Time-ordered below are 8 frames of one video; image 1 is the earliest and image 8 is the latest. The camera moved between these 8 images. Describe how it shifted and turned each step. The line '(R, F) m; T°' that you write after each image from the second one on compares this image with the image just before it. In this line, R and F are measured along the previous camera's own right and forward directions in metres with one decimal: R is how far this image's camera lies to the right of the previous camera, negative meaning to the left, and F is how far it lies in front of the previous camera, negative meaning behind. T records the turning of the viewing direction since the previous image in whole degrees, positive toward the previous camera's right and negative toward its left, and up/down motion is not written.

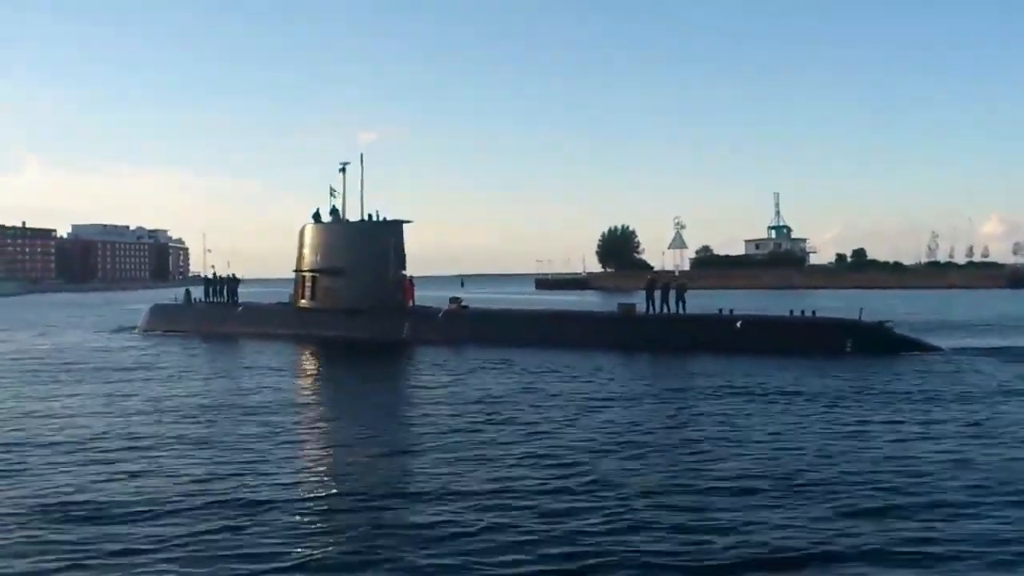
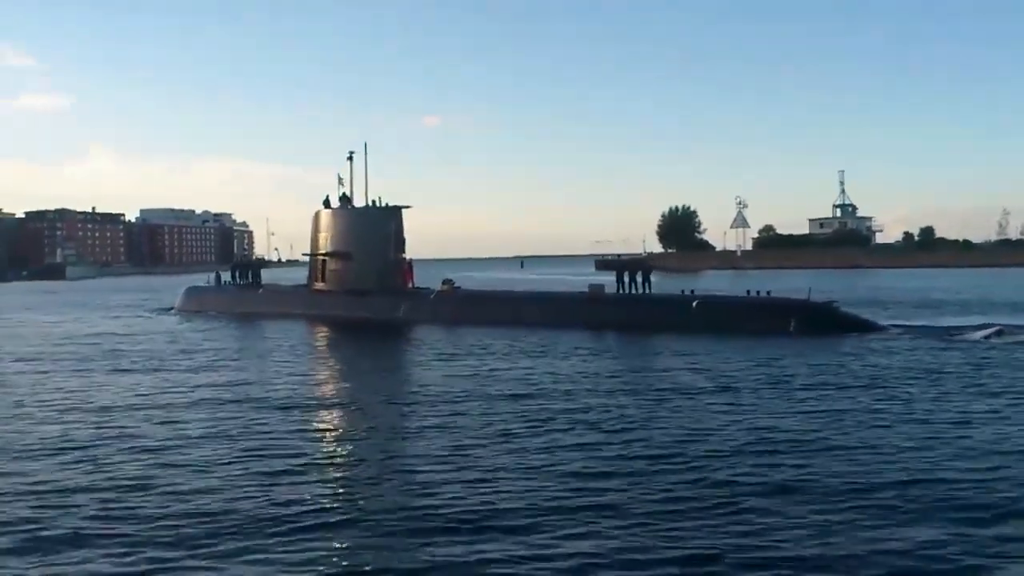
(+6.4, -0.1) m; -3°
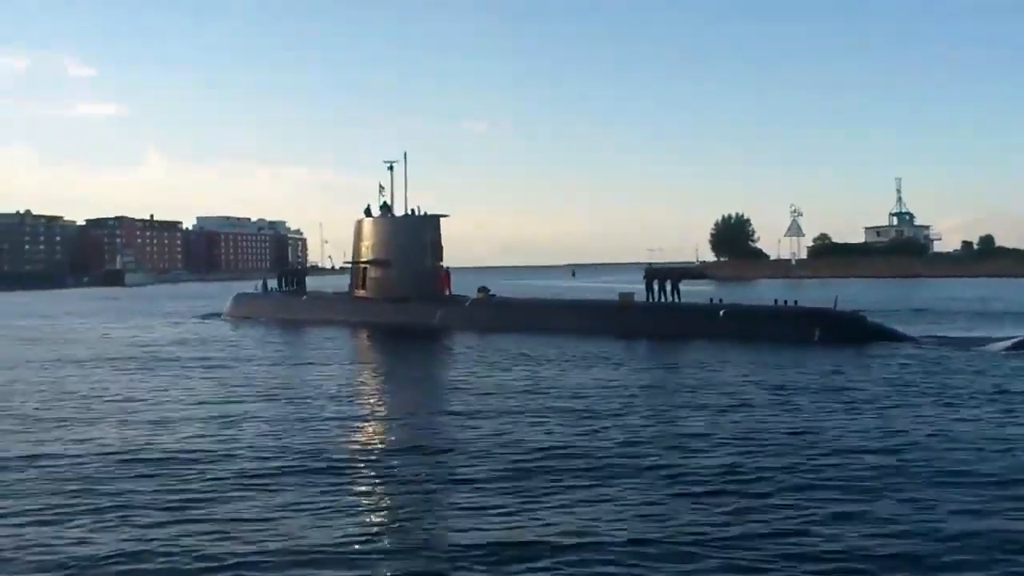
(+0.2, 0.0) m; -3°
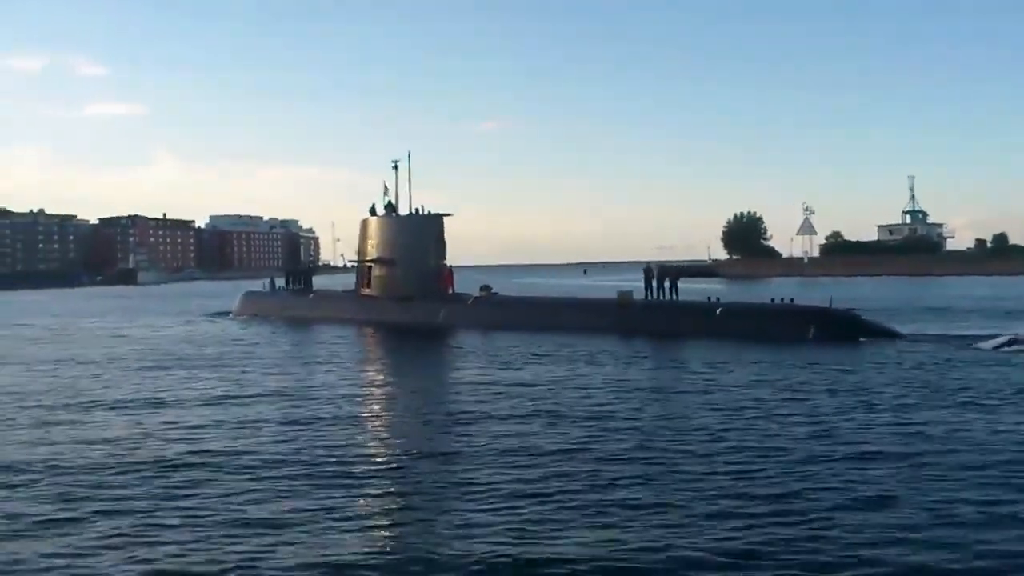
(-3.7, +3.7) m; -1°
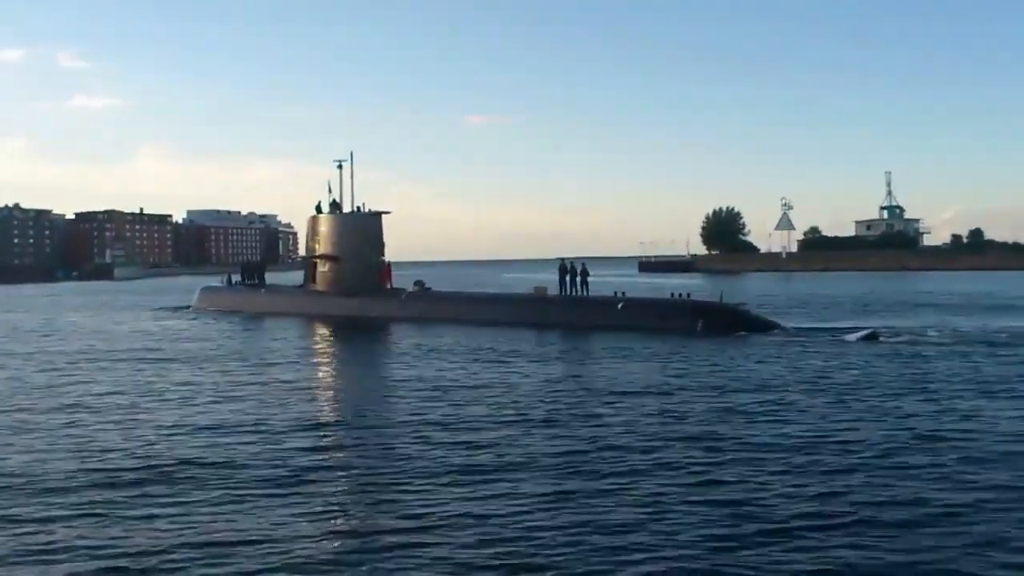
(+2.3, +0.2) m; +1°
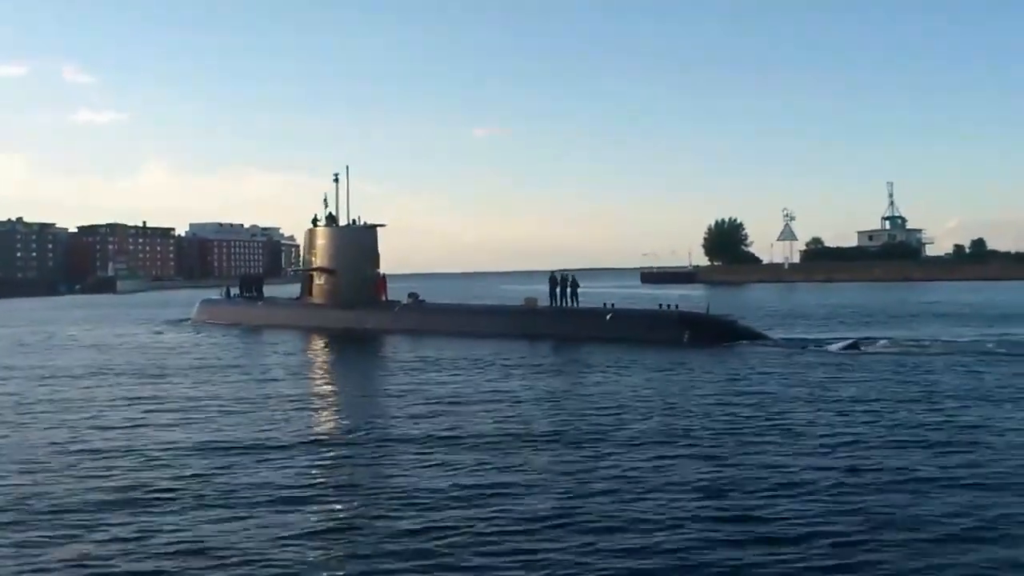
(-2.4, -0.7) m; 0°
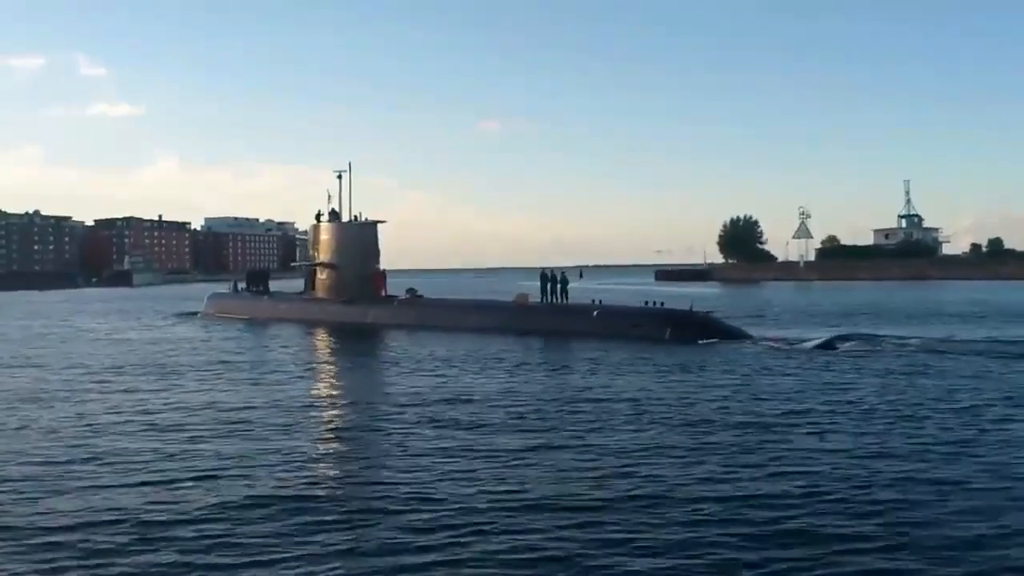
(+1.7, +0.4) m; -1°
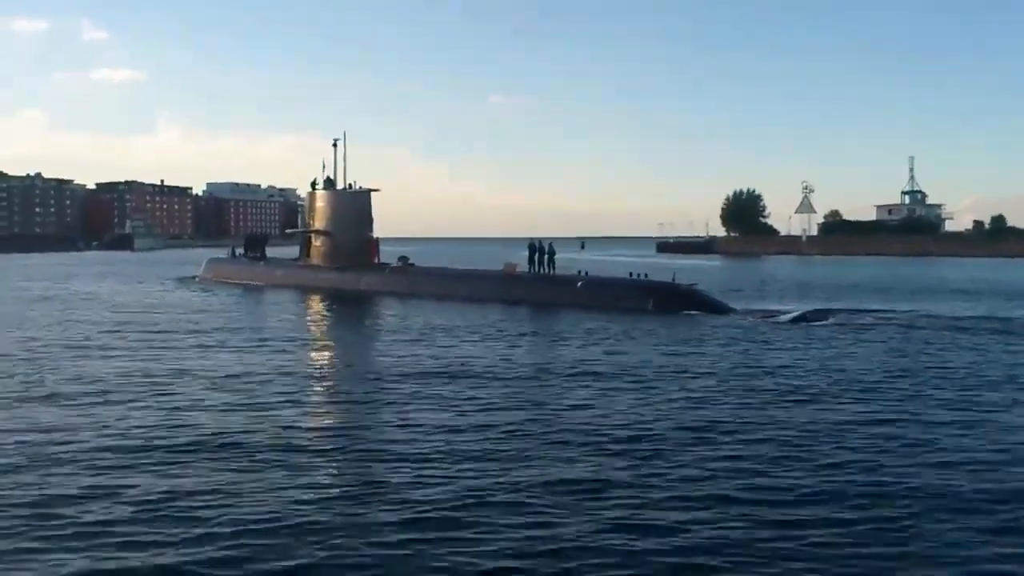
(+0.7, +0.2) m; 0°
